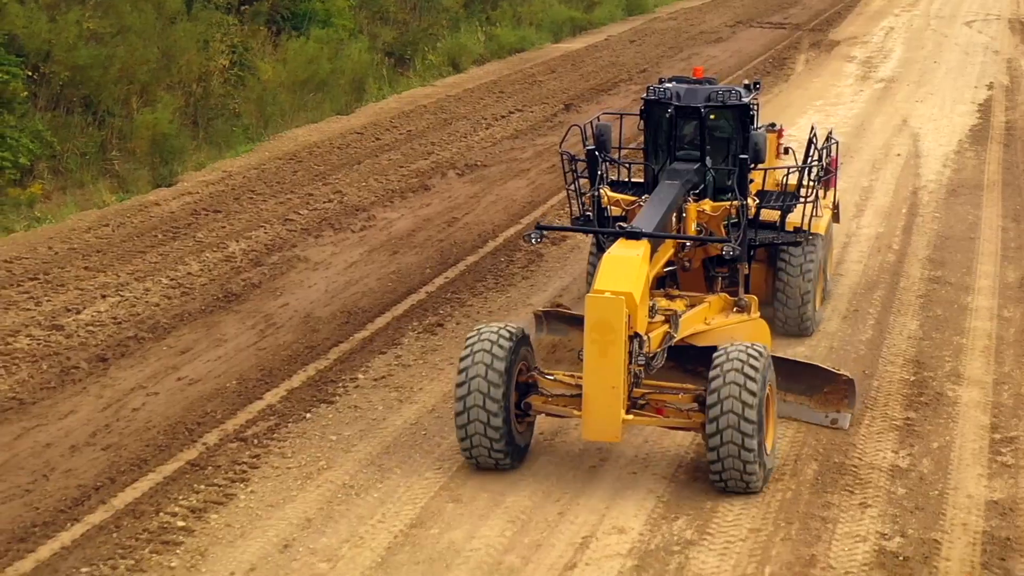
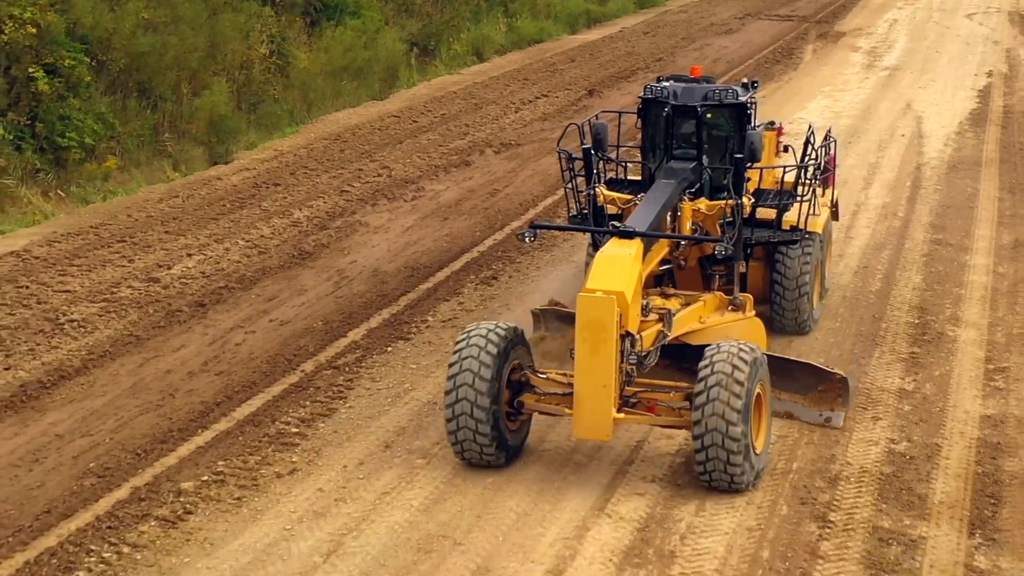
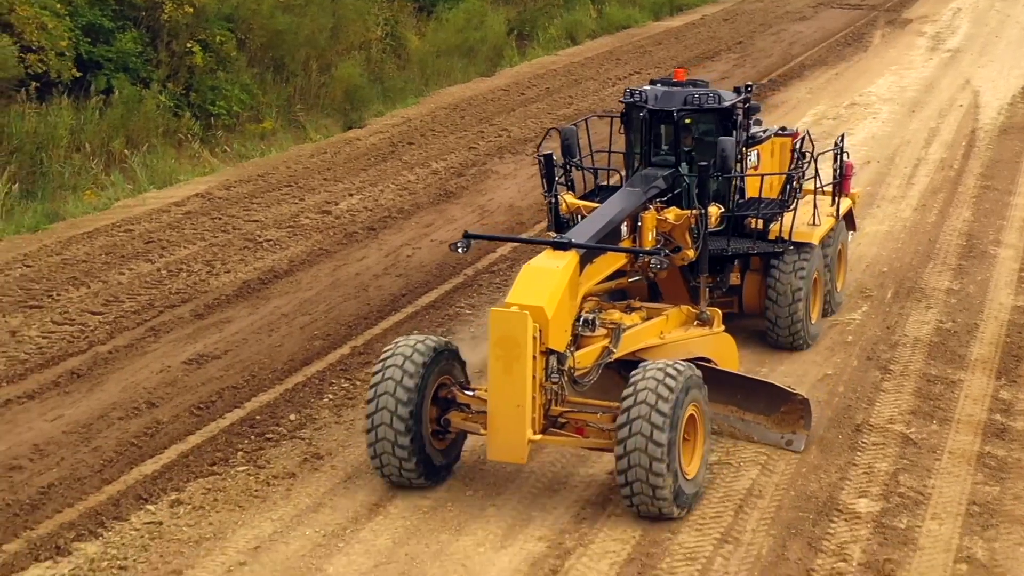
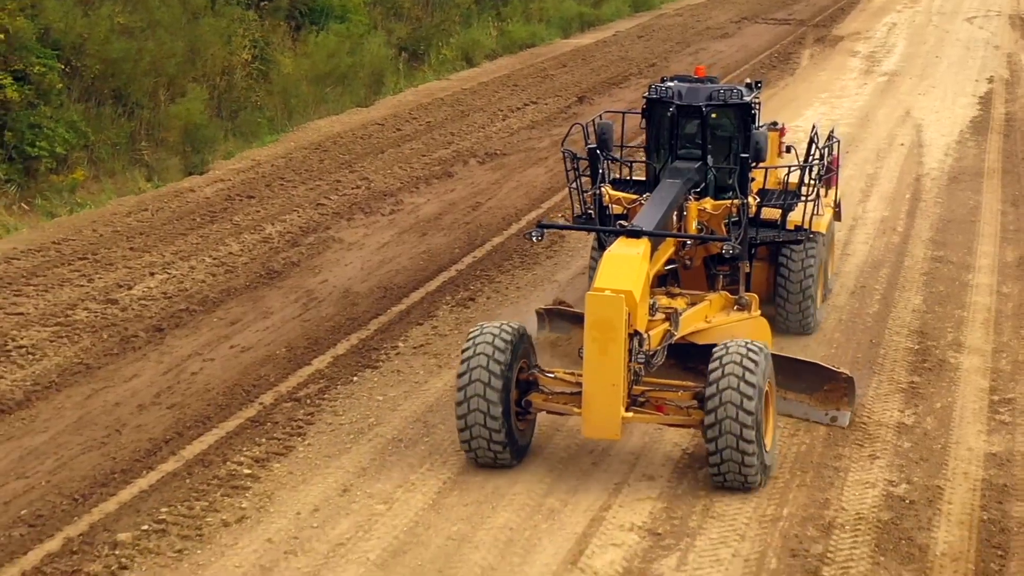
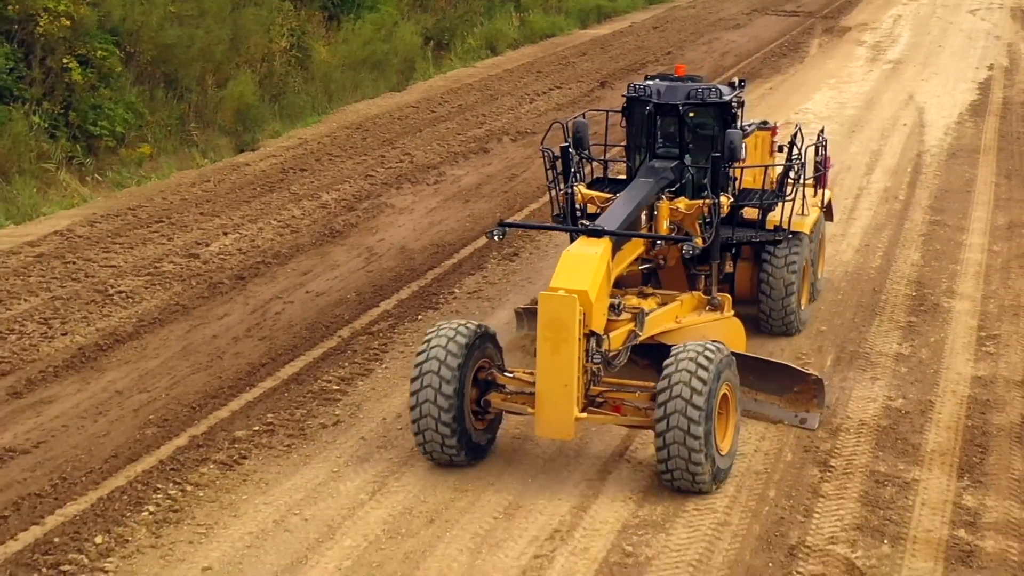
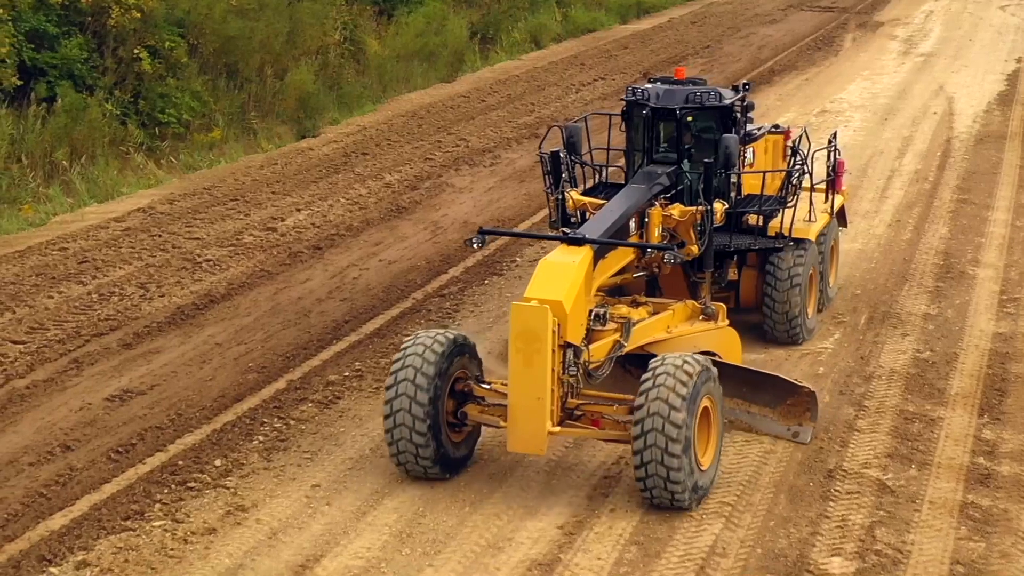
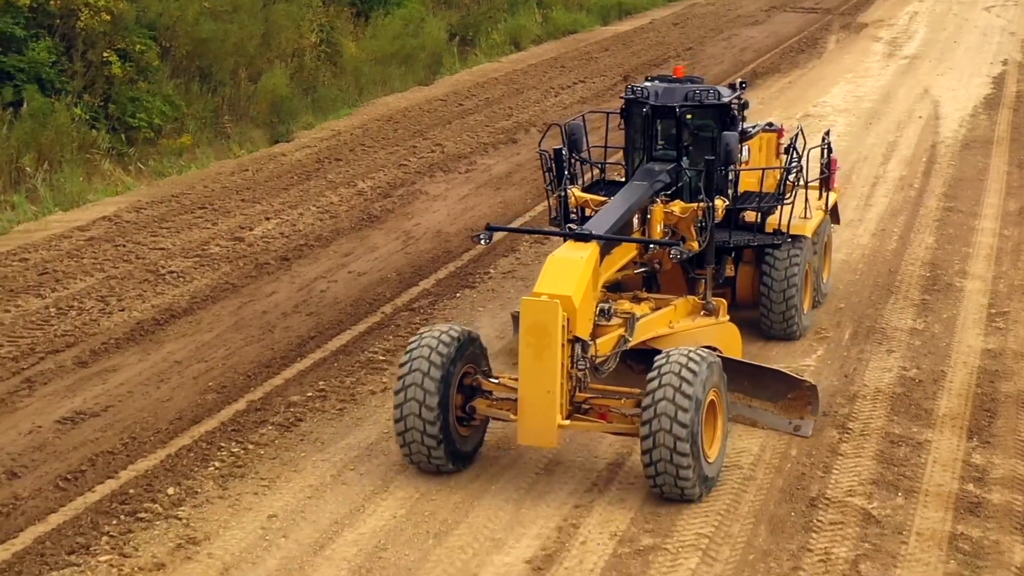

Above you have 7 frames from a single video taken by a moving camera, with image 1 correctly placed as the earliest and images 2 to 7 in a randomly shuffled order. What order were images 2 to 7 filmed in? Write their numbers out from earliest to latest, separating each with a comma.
4, 2, 5, 7, 6, 3
